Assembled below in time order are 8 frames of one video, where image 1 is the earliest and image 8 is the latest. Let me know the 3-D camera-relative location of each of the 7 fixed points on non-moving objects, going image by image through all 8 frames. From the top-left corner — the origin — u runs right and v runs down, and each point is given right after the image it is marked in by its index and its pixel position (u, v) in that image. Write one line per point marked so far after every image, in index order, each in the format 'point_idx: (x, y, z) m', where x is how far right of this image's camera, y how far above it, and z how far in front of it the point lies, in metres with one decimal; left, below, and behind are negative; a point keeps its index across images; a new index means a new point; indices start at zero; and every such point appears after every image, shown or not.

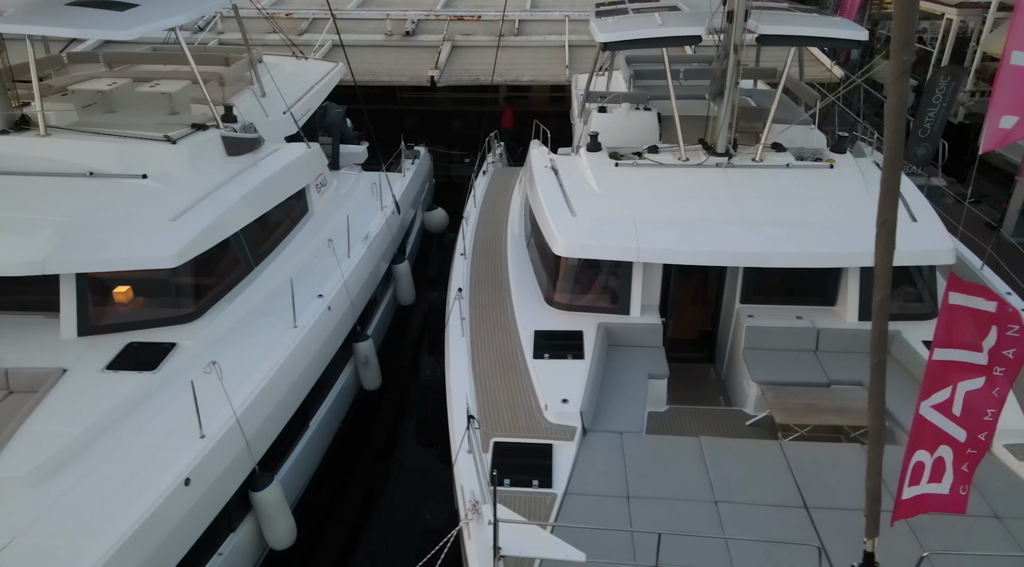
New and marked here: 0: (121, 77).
0: (-3.1, +1.7, +5.6) m
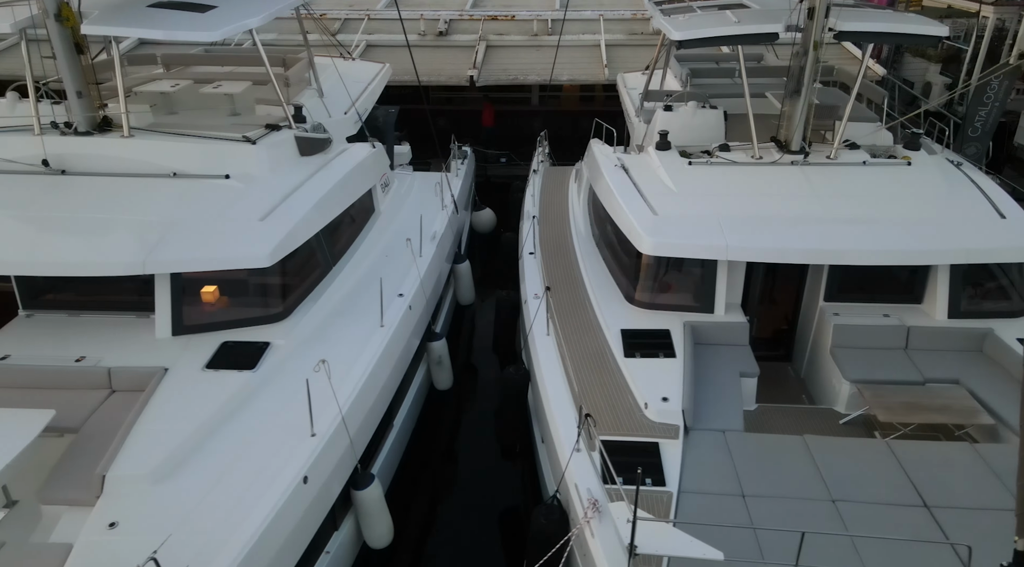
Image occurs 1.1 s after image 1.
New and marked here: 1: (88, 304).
0: (-2.7, +1.7, +5.6) m
1: (-2.2, -0.1, +3.6) m
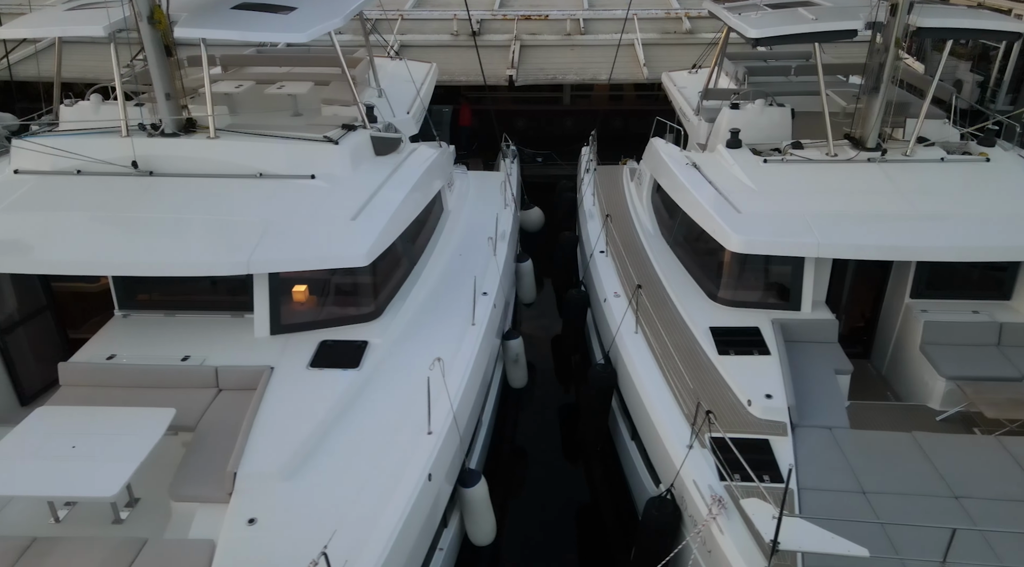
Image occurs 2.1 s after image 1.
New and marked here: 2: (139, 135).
0: (-2.2, +1.7, +5.7) m
1: (-1.7, -0.1, +3.7) m
2: (-2.2, +0.9, +4.1) m
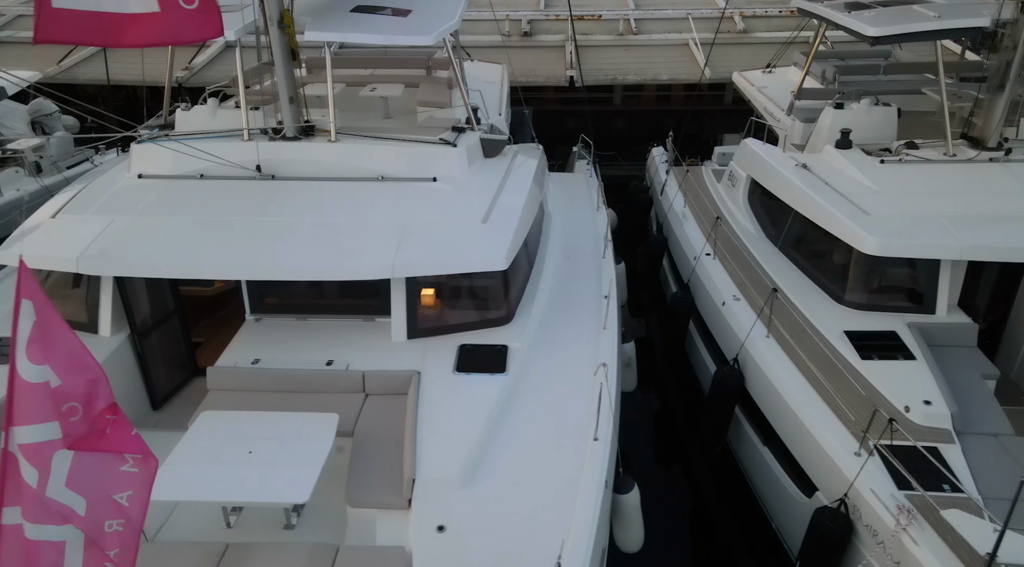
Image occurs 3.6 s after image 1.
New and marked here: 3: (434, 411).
0: (-1.4, +1.6, +5.7) m
1: (-1.0, -0.1, +3.7) m
2: (-1.5, +0.8, +4.1) m
3: (-0.3, -0.5, +3.0) m
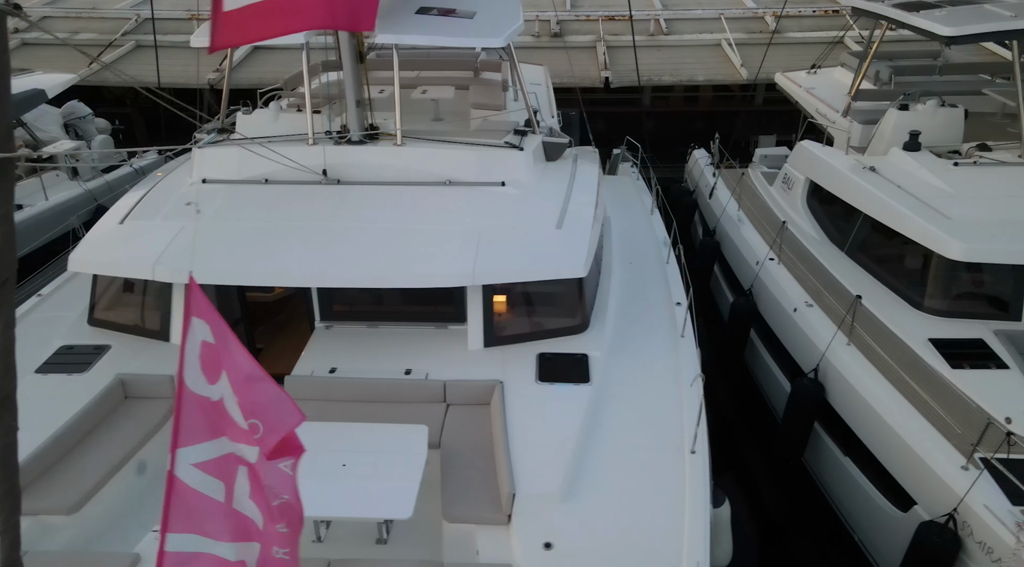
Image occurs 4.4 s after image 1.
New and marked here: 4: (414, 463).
0: (-1.0, +1.6, +5.6) m
1: (-0.6, -0.2, +3.6) m
2: (-1.1, +0.8, +4.0) m
3: (0.0, -0.6, +2.9) m
4: (-0.4, -0.7, +2.6) m
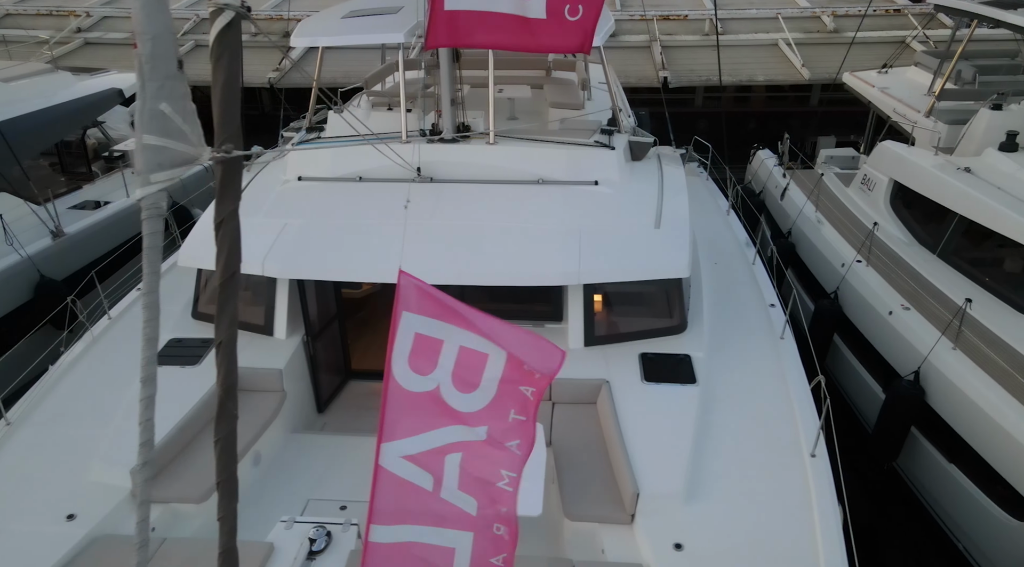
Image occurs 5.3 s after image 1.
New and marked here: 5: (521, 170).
0: (-0.4, +1.6, +5.6) m
1: (-0.1, -0.2, +3.6) m
2: (-0.5, +0.8, +4.0) m
3: (+0.5, -0.6, +2.9) m
4: (+0.1, -0.7, +2.6) m
5: (+0.1, +0.6, +3.9) m
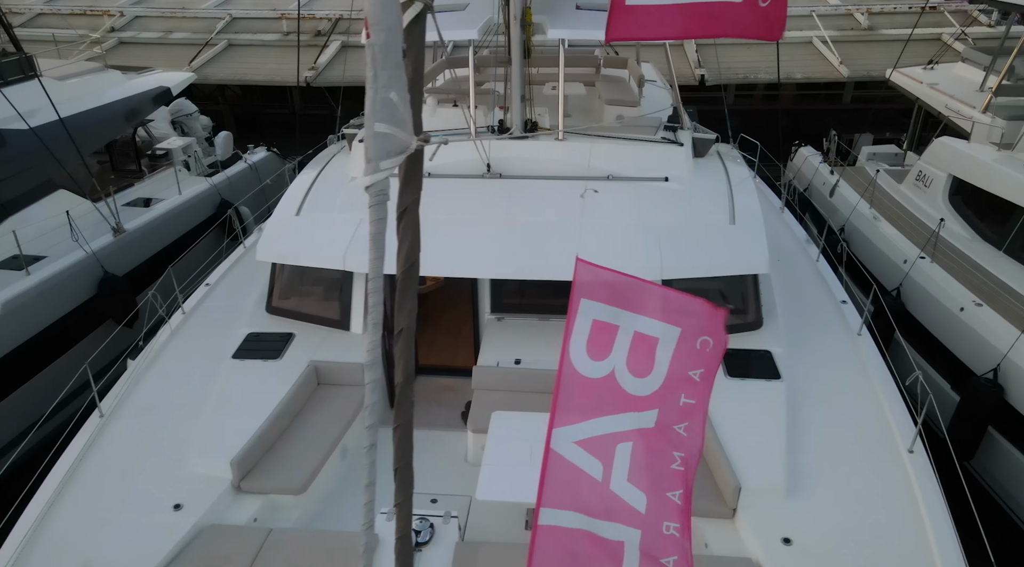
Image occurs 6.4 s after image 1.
0: (0.0, +1.6, +5.7) m
1: (+0.2, -0.1, +3.6) m
2: (-0.1, +0.8, +4.1) m
3: (+0.9, -0.5, +2.9) m
4: (+0.5, -0.6, +2.6) m
5: (+0.4, +0.7, +3.9) m
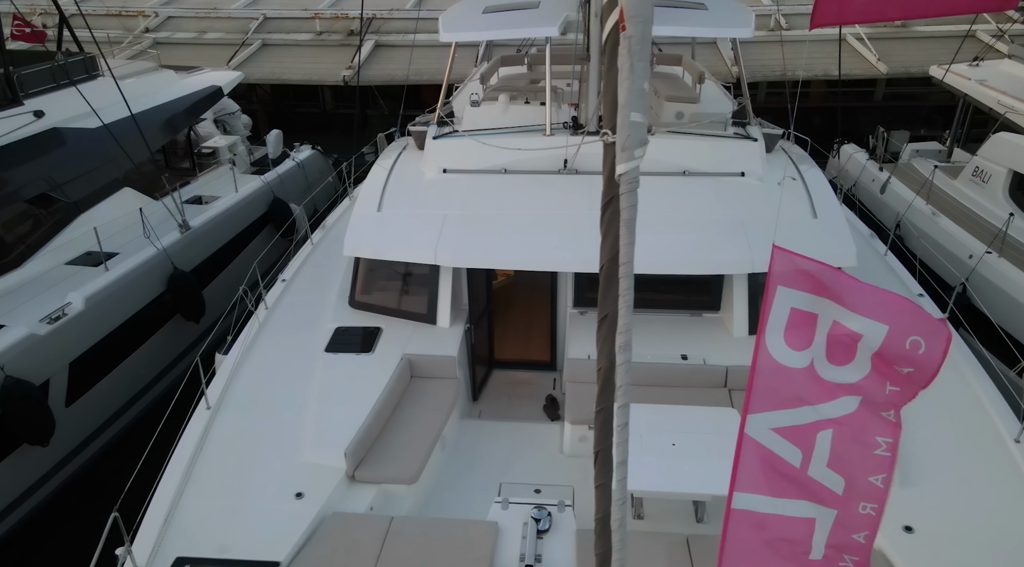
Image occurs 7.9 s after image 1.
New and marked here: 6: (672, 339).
0: (+0.5, +1.7, +5.7) m
1: (+0.7, -0.1, +3.7) m
2: (+0.3, +0.9, +4.1) m
3: (+1.3, -0.5, +2.9) m
4: (+0.9, -0.6, +2.6) m
5: (+0.9, +0.7, +4.0) m
6: (+0.8, -0.3, +3.5) m
